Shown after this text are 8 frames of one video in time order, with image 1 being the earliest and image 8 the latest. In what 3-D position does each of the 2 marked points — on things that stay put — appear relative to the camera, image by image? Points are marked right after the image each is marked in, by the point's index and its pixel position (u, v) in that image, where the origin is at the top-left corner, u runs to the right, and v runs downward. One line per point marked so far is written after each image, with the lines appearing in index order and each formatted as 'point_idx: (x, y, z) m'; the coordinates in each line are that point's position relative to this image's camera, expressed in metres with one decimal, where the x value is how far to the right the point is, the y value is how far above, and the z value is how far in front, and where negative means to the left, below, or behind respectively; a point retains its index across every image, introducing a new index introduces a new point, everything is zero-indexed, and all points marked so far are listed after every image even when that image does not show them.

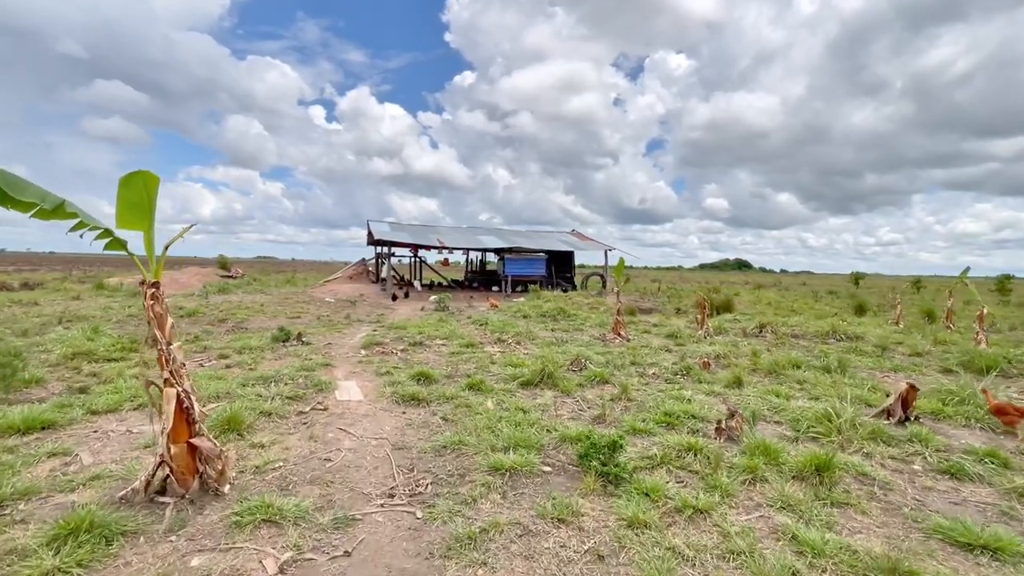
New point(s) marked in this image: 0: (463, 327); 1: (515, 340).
0: (-1.3, -1.1, +13.0) m
1: (+0.1, -1.2, +11.0) m
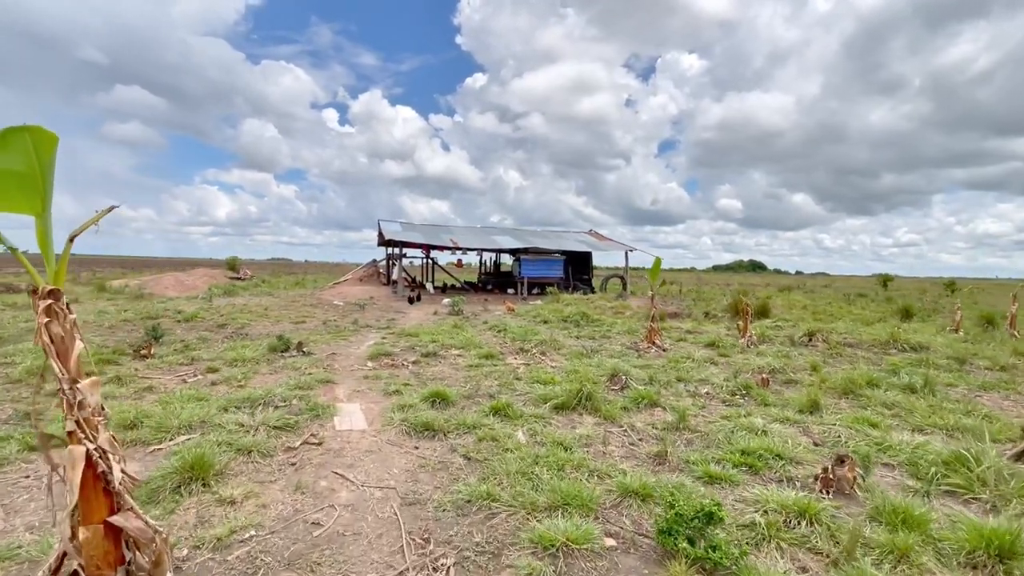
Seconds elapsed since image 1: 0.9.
0: (-0.8, -1.2, +11.8) m
1: (+0.6, -1.3, +9.8) m
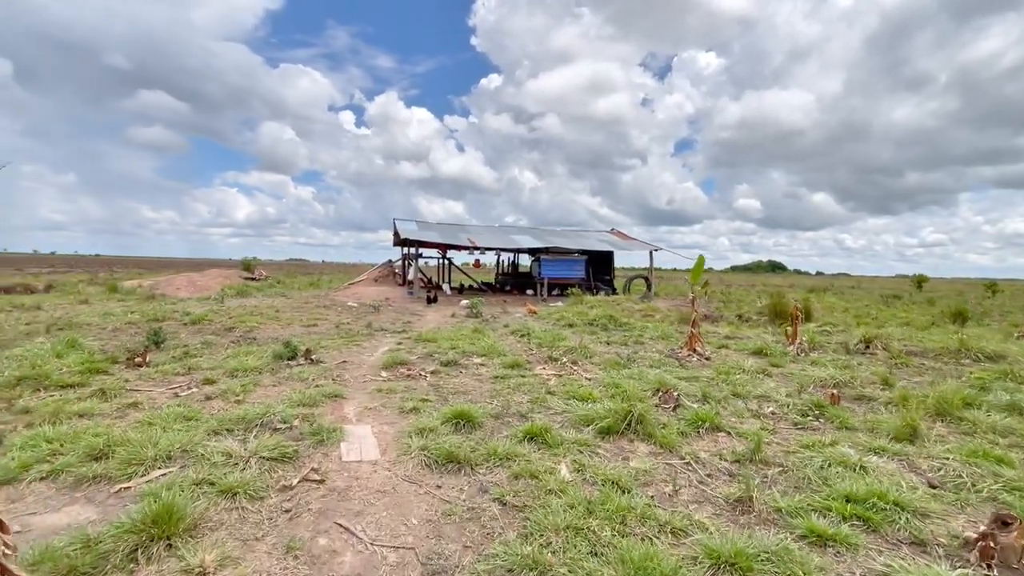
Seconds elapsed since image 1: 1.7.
0: (-0.2, -1.2, +10.9) m
1: (+1.1, -1.3, +8.9) m
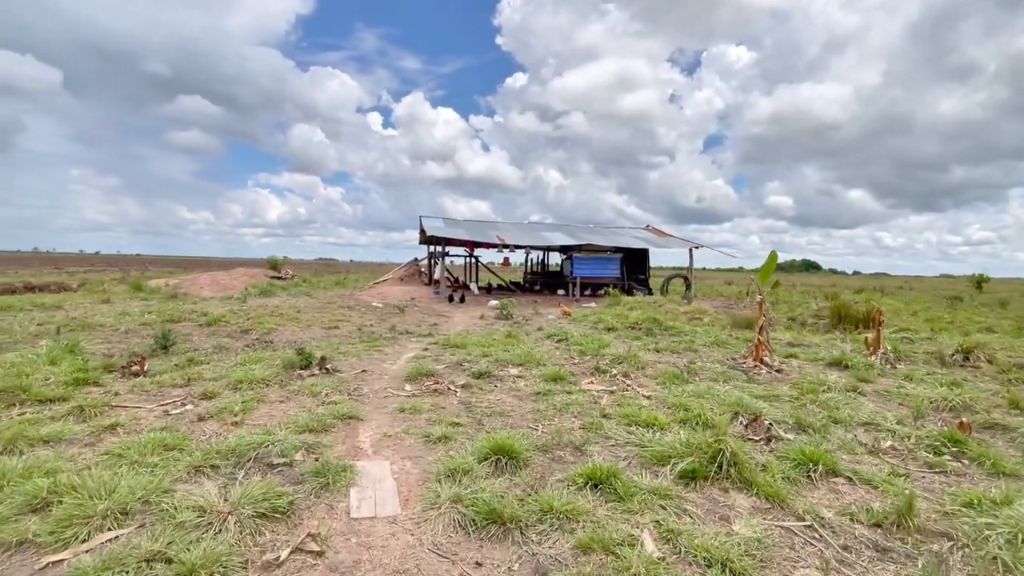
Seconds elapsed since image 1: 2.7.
0: (+0.6, -1.2, +9.8) m
1: (+1.7, -1.3, +7.7) m
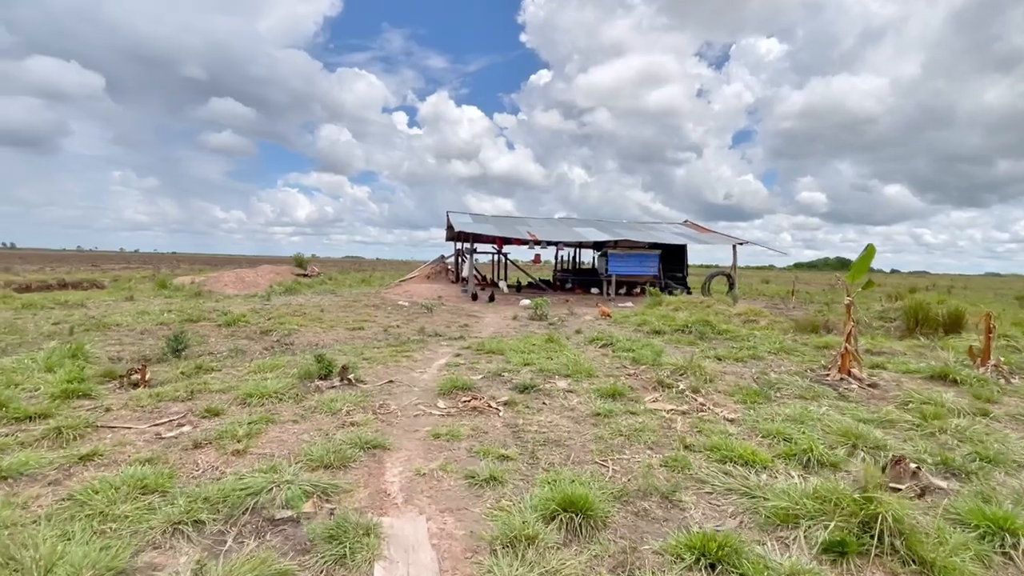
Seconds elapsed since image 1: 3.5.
0: (+1.3, -1.2, +8.7) m
1: (+2.4, -1.3, +6.6) m
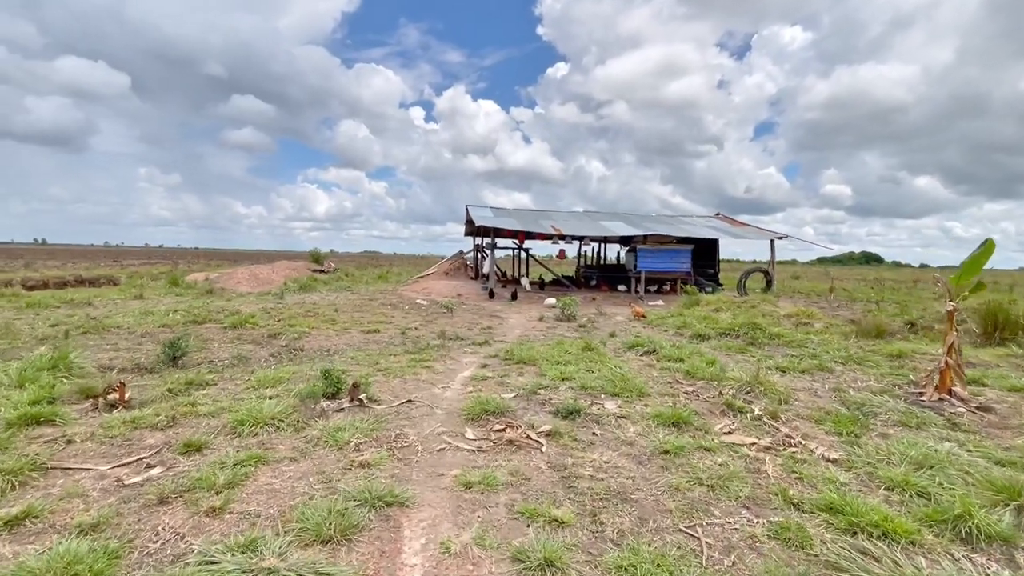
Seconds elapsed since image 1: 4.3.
0: (+1.9, -1.2, +7.7) m
1: (+2.8, -1.4, +5.5) m
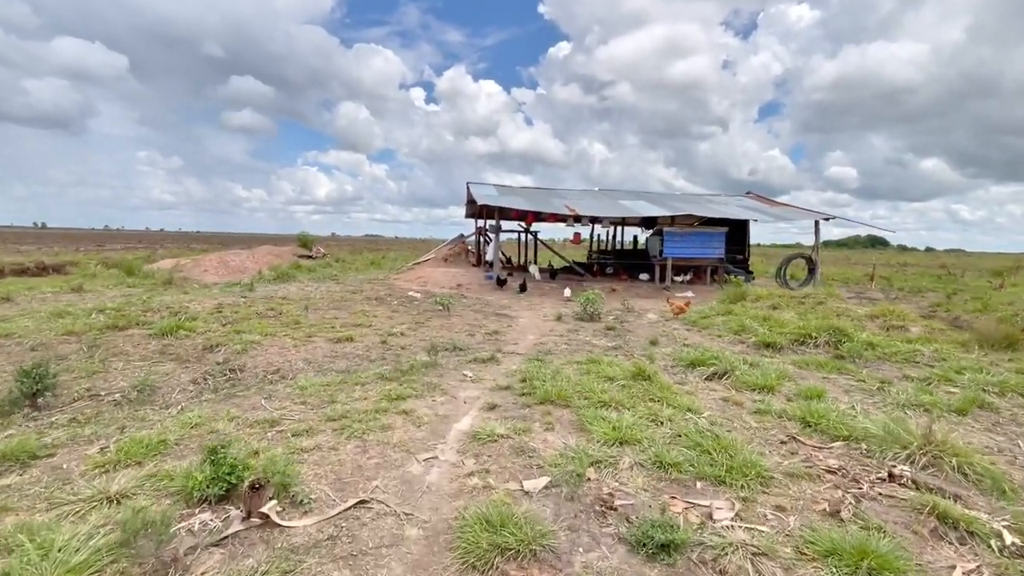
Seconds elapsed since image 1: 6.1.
0: (+2.1, -1.2, +5.2) m
1: (+3.0, -1.5, +3.0) m
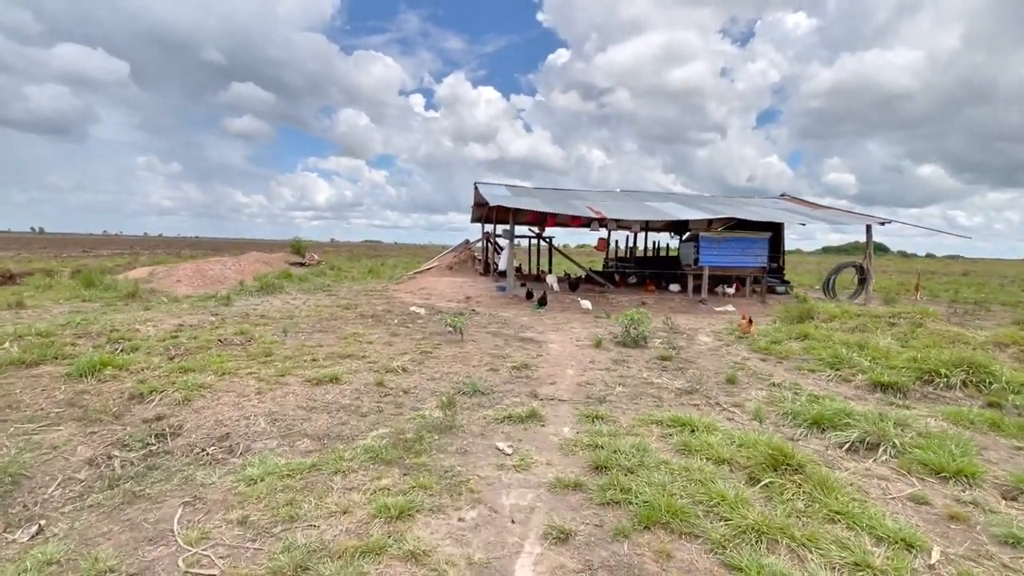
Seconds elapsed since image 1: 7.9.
0: (+2.6, -1.5, +3.1) m
1: (+3.6, -1.7, +0.9) m
